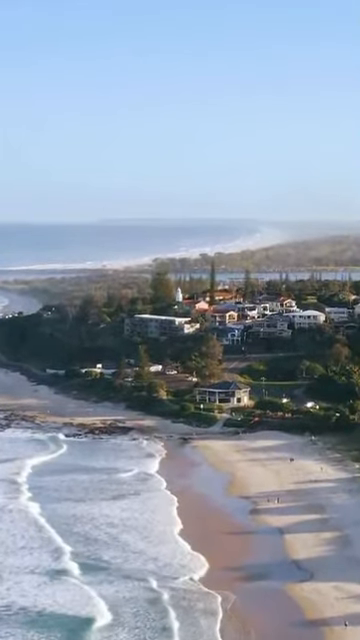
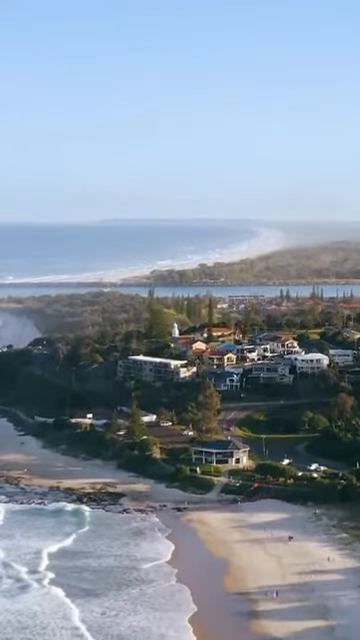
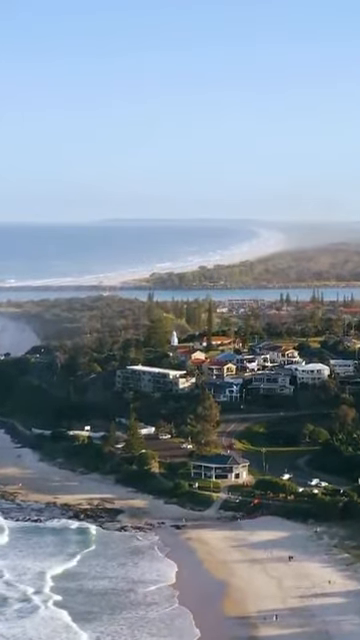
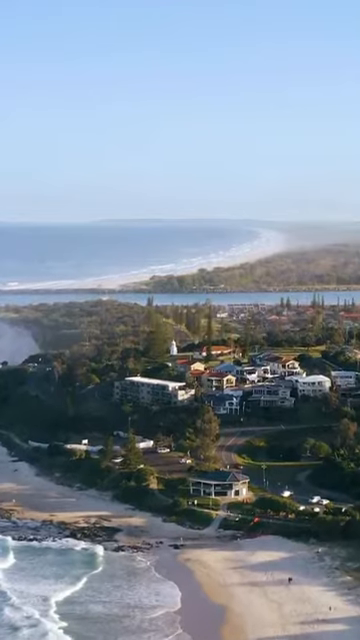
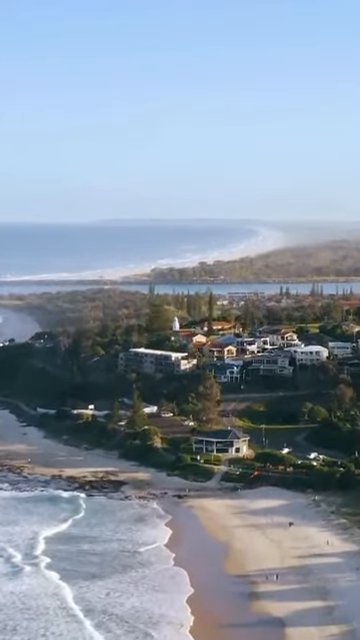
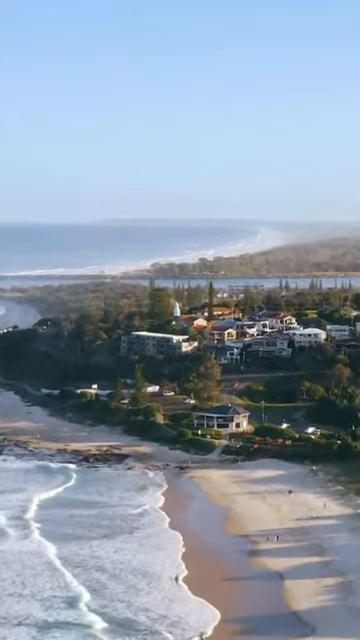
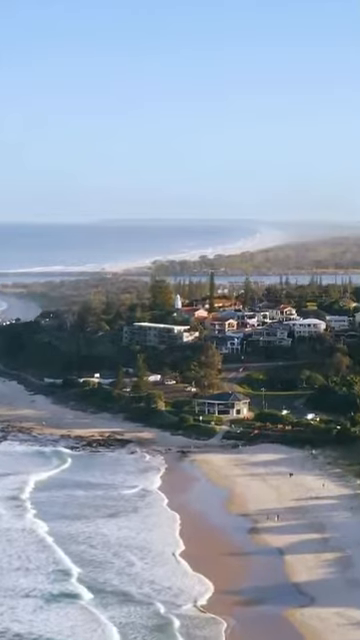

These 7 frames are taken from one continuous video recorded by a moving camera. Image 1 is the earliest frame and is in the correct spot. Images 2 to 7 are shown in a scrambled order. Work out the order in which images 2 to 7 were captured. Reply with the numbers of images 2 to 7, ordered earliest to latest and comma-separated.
7, 6, 5, 2, 3, 4
